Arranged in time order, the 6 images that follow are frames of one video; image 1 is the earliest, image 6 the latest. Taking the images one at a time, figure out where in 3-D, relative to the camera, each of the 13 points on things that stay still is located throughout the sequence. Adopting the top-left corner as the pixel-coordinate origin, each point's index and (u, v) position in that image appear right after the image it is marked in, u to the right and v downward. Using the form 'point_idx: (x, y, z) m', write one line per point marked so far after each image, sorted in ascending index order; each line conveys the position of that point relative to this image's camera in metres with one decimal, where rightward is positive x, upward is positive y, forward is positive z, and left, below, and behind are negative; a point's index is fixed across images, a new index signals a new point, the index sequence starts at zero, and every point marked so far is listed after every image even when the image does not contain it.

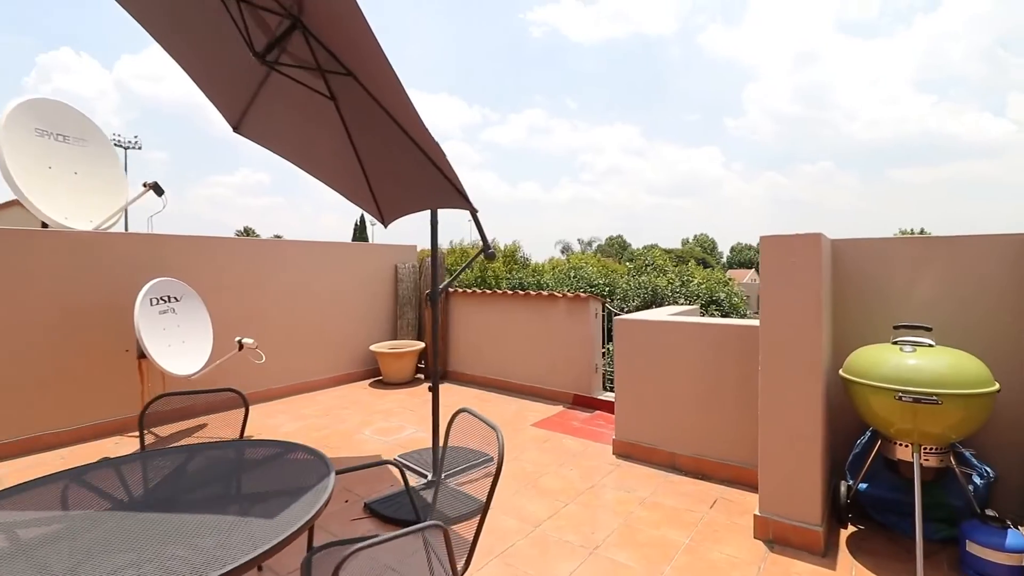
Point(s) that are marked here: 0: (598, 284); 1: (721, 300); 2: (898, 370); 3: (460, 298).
0: (+1.6, +0.1, +9.2) m
1: (+3.8, -0.2, +8.7) m
2: (+1.8, -0.4, +2.2) m
3: (-0.7, -0.1, +6.0) m
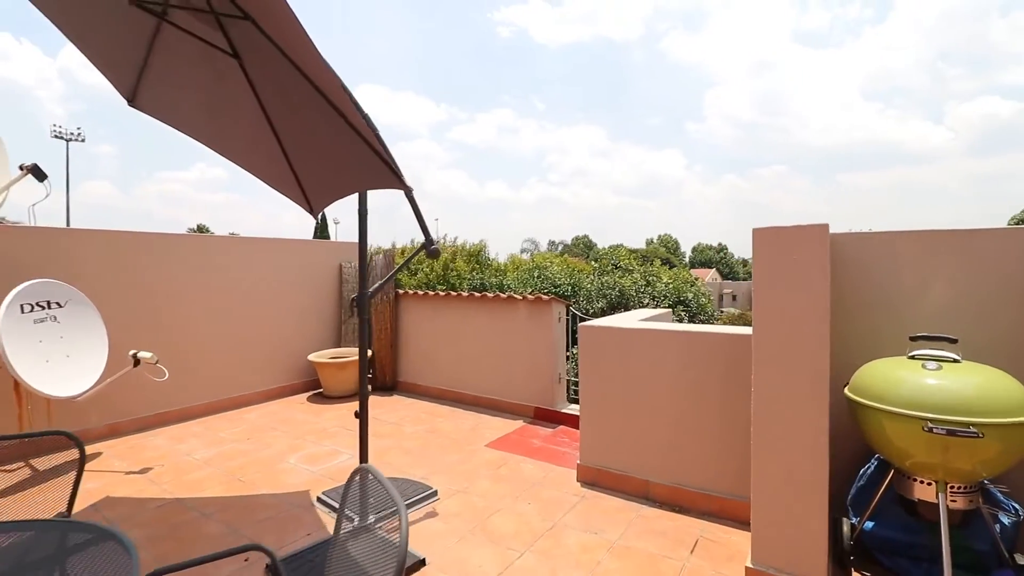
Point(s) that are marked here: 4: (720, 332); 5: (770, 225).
0: (+0.9, +0.1, +8.8) m
1: (+3.1, -0.2, +8.4) m
2: (+1.6, -0.4, +1.8) m
3: (-1.2, -0.2, +5.4) m
4: (+1.2, -0.2, +2.7) m
5: (+1.1, +0.3, +2.0) m
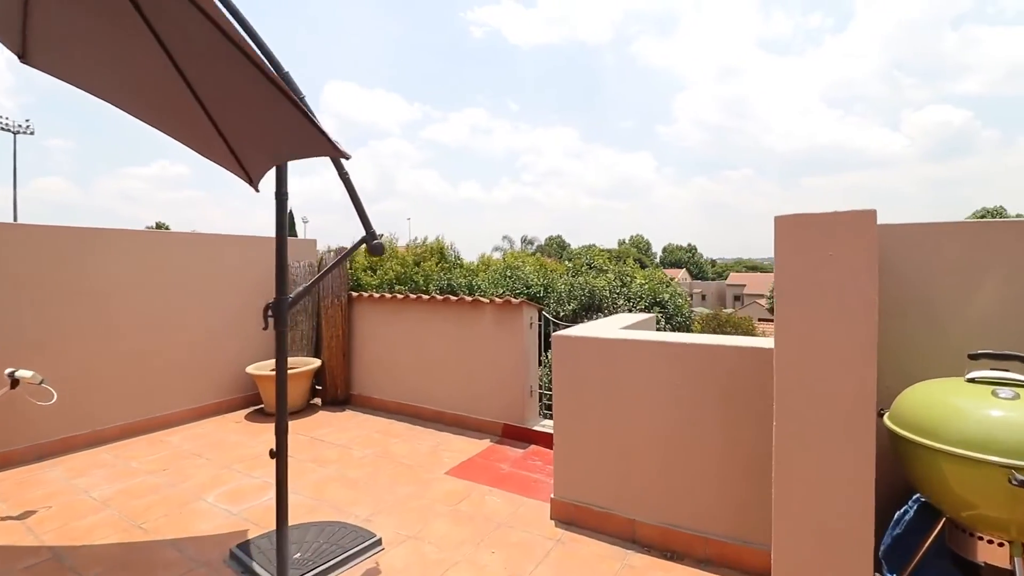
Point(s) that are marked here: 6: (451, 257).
0: (+0.4, +0.1, +8.4) m
1: (+2.6, -0.2, +8.1) m
2: (+1.4, -0.4, +1.4) m
3: (-1.5, -0.2, +4.8) m
4: (+1.0, -0.3, +2.2) m
5: (+1.0, +0.3, +1.6) m
6: (-1.4, +0.8, +10.8) m
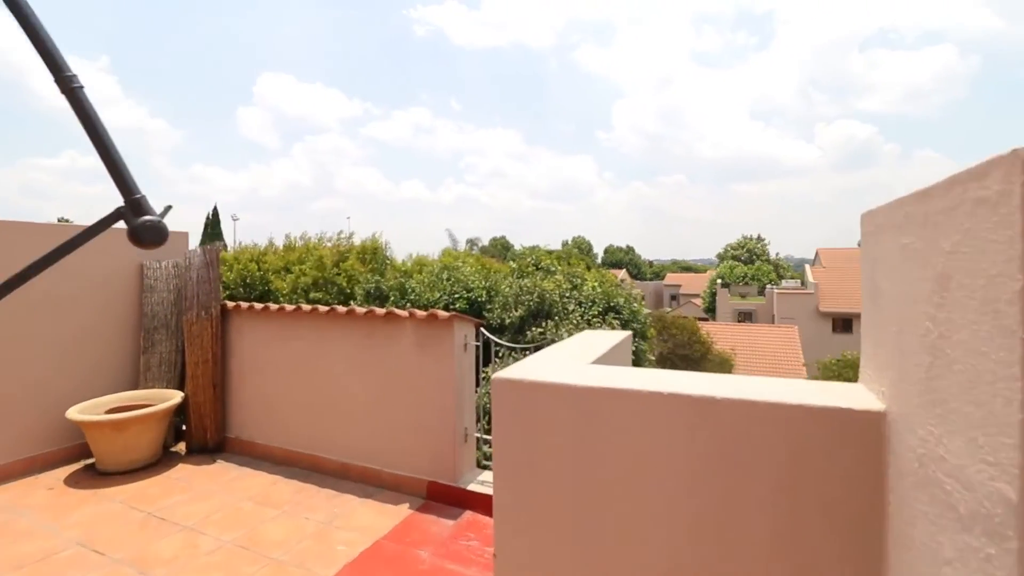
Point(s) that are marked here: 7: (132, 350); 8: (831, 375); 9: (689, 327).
0: (-0.6, 0.0, +7.4) m
1: (+1.7, -0.3, +7.3) m
2: (+1.3, -0.5, +0.6) m
3: (-2.0, -0.2, +3.7) m
4: (+0.7, -0.3, +1.3) m
5: (+0.8, +0.2, +0.7) m
6: (-2.6, +0.7, +9.6) m
7: (-3.2, -0.5, +4.1) m
8: (+8.3, -2.3, +12.5) m
9: (+5.4, -1.2, +14.5) m
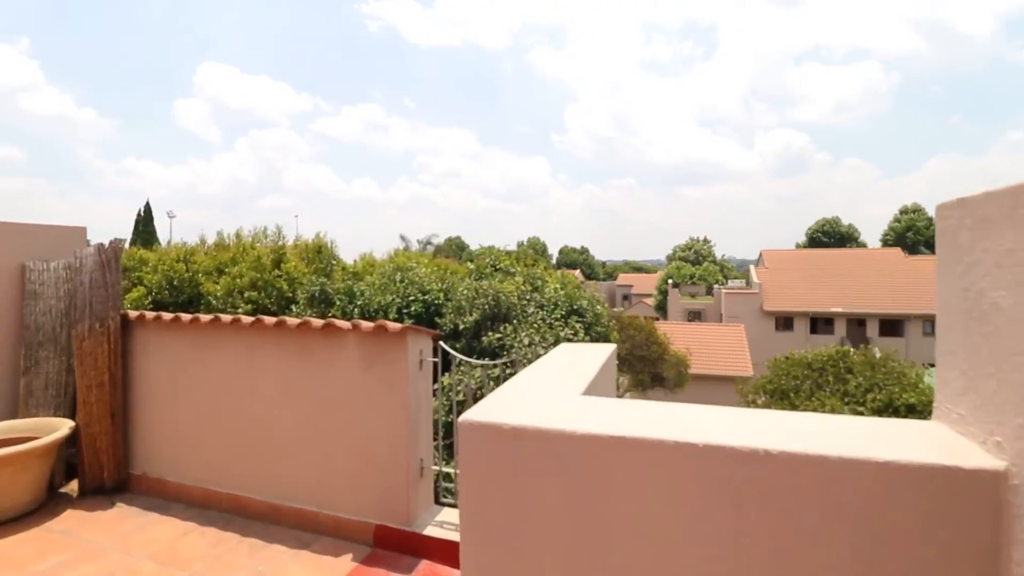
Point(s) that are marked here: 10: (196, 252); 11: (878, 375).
0: (-1.2, 0.0, +6.9) m
1: (+1.1, -0.3, +7.1) m
2: (+1.3, -0.5, +0.3) m
3: (-2.3, -0.3, +3.1) m
4: (+0.7, -0.3, +1.0) m
5: (+0.8, +0.2, +0.4) m
6: (-3.4, +0.6, +8.9) m
7: (-3.5, -0.6, +3.3) m
8: (+7.2, -2.3, +12.8) m
9: (+4.1, -1.2, +14.5) m
10: (-5.9, +0.7, +8.9) m
11: (+8.7, -2.1, +11.3) m
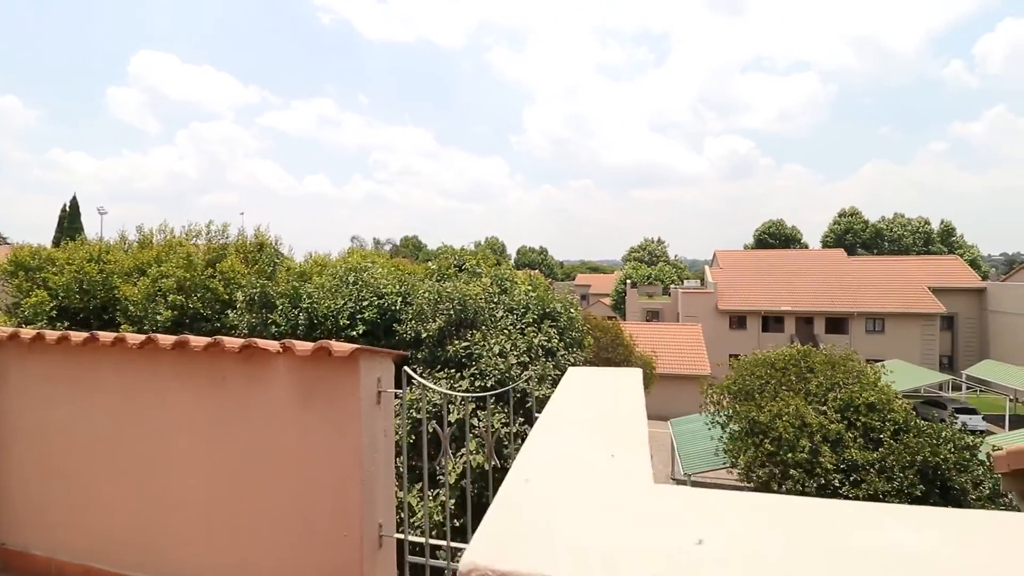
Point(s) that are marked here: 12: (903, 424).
0: (-1.6, -0.1, +6.2) m
1: (+0.6, -0.3, +6.6) m
2: (+1.4, -0.5, -0.2) m
3: (-2.4, -0.3, +2.3) m
4: (+0.8, -0.4, +0.5) m
5: (+0.9, +0.2, -0.1) m
6: (-4.0, +0.6, +8.0) m
7: (-3.6, -0.6, +2.5) m
8: (+6.2, -2.3, +12.8) m
9: (+3.0, -1.2, +14.2) m
10: (-6.5, +0.6, +7.8) m
11: (+7.8, -2.1, +11.5) m
12: (+8.2, -2.8, +10.0) m
